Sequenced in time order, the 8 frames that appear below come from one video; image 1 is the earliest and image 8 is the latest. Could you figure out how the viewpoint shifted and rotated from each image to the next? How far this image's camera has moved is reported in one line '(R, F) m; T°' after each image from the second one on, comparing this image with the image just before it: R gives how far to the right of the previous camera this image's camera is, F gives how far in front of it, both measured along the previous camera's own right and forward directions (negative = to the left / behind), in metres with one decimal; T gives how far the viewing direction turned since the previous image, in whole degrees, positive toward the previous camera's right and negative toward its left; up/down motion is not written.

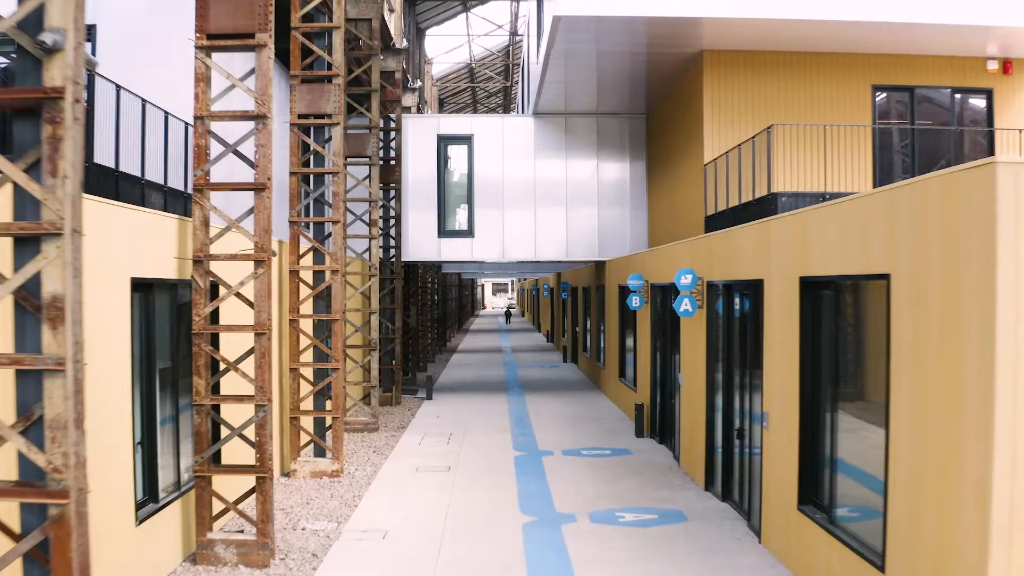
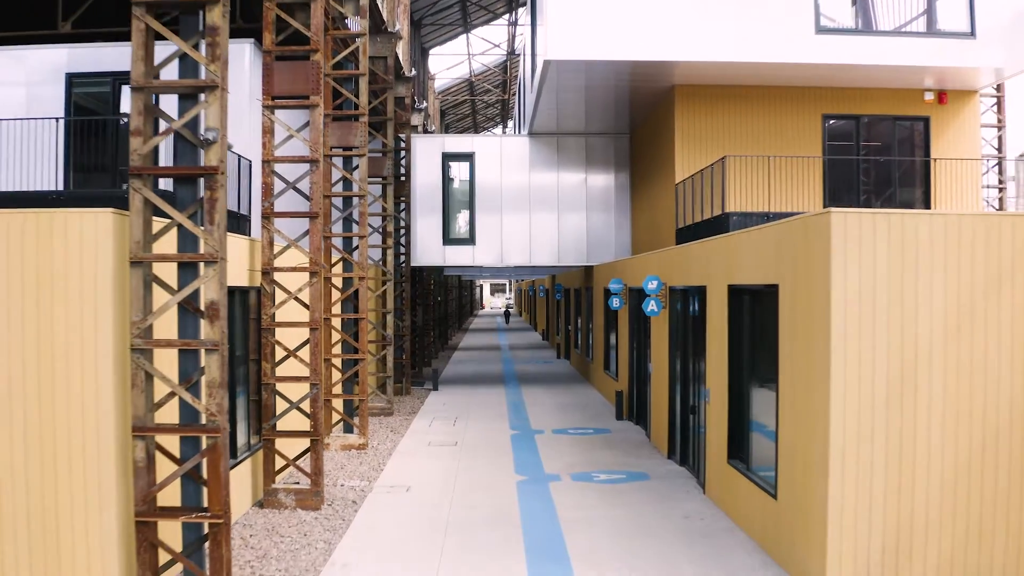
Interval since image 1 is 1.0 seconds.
(0.0, -1.8) m; 0°
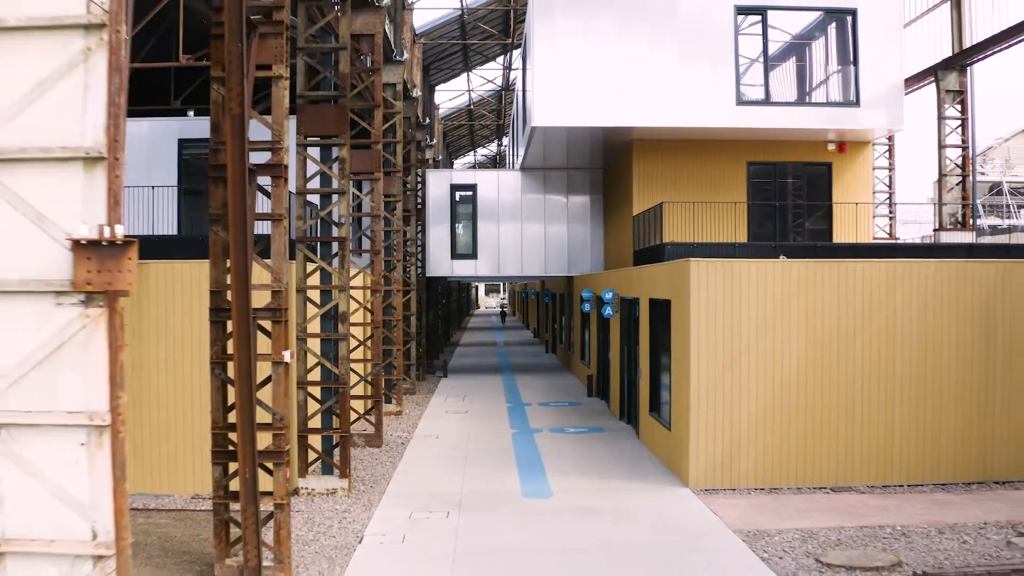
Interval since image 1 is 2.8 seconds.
(0.0, -4.1) m; 0°
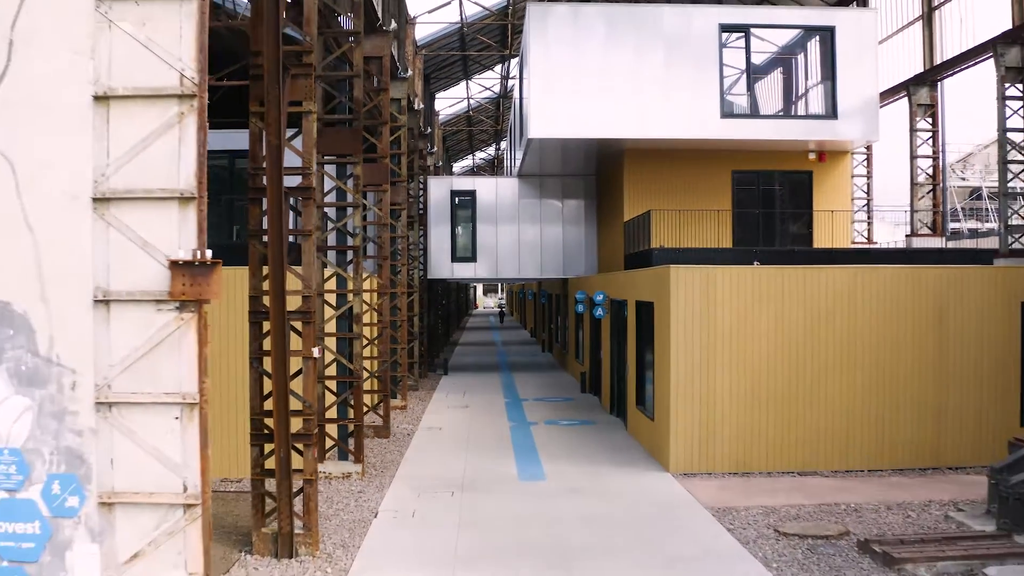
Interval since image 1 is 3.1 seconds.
(0.0, -1.0) m; 0°
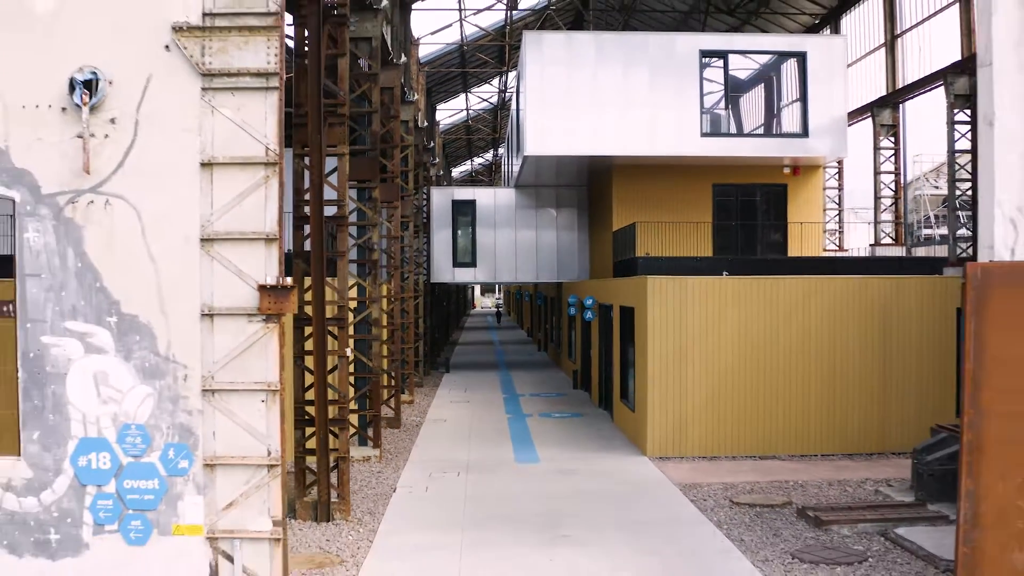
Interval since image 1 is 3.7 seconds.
(0.0, -1.6) m; 0°
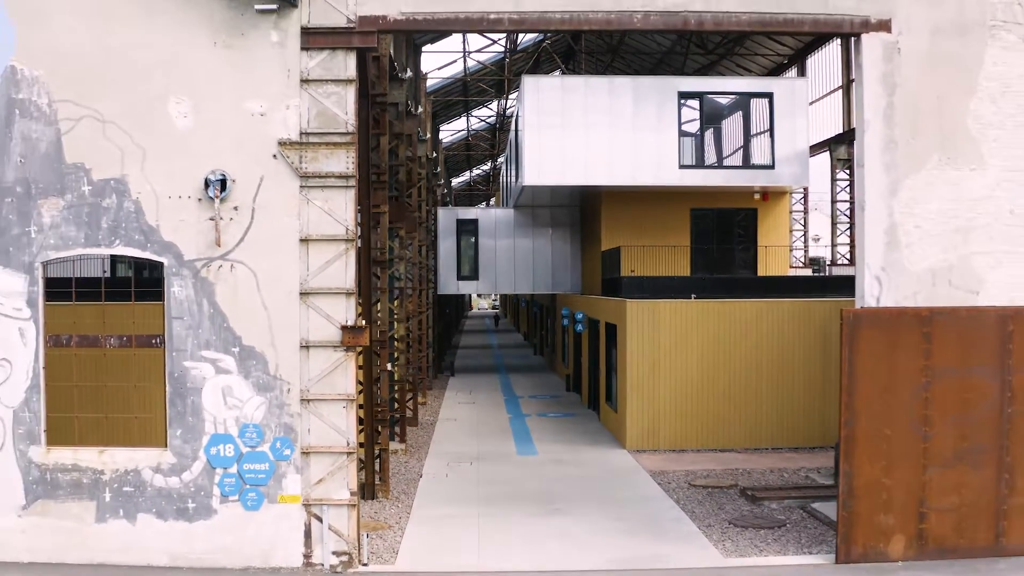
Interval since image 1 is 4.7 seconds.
(-0.1, -2.6) m; 0°
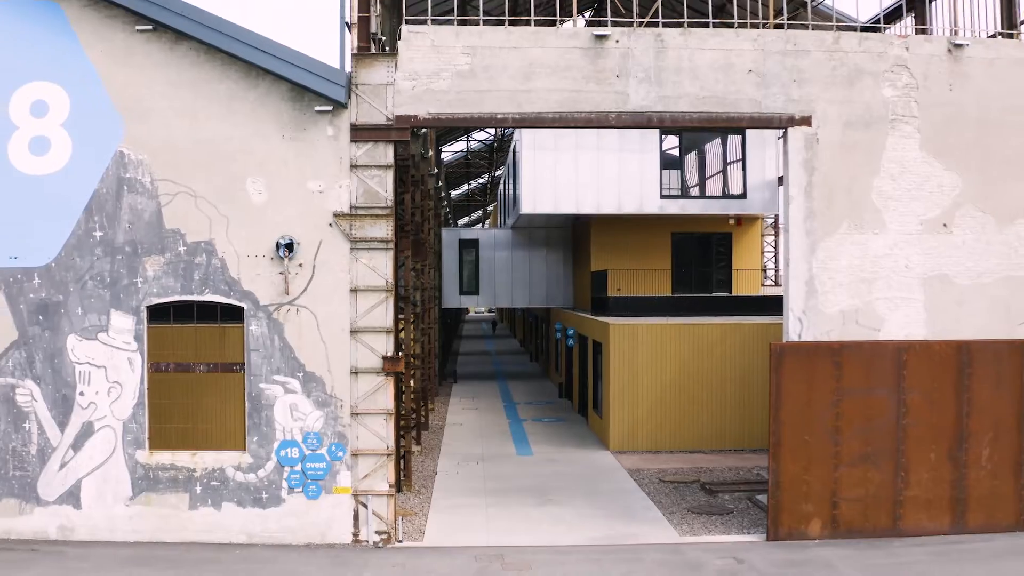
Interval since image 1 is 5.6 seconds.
(-0.1, -2.6) m; 0°
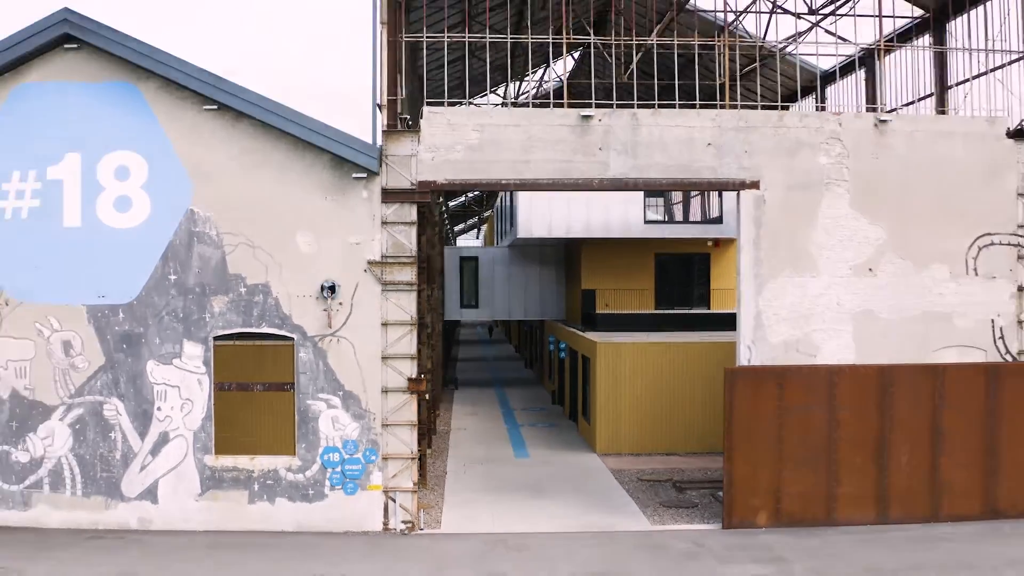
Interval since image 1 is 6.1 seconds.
(-0.1, -2.6) m; 0°
